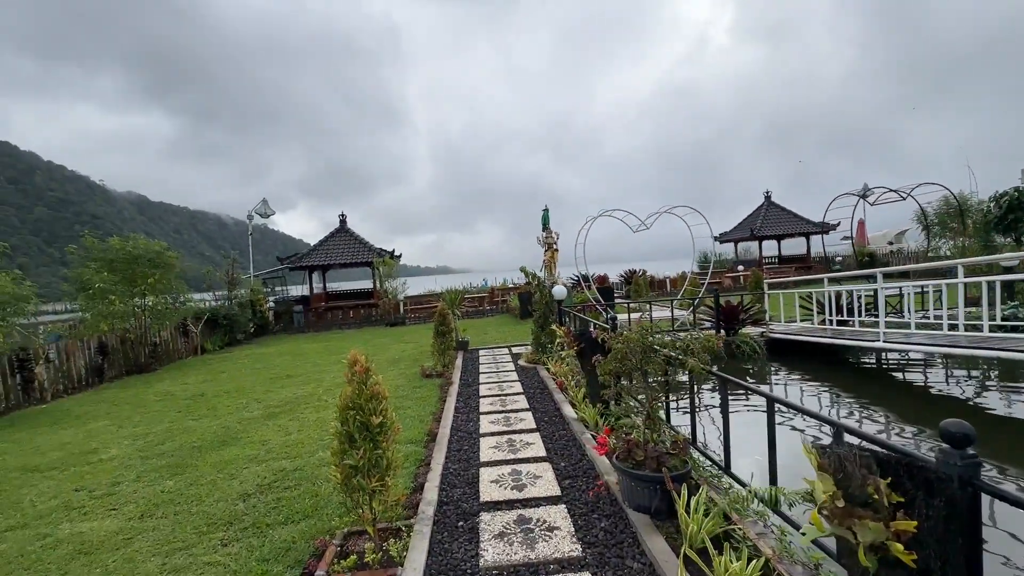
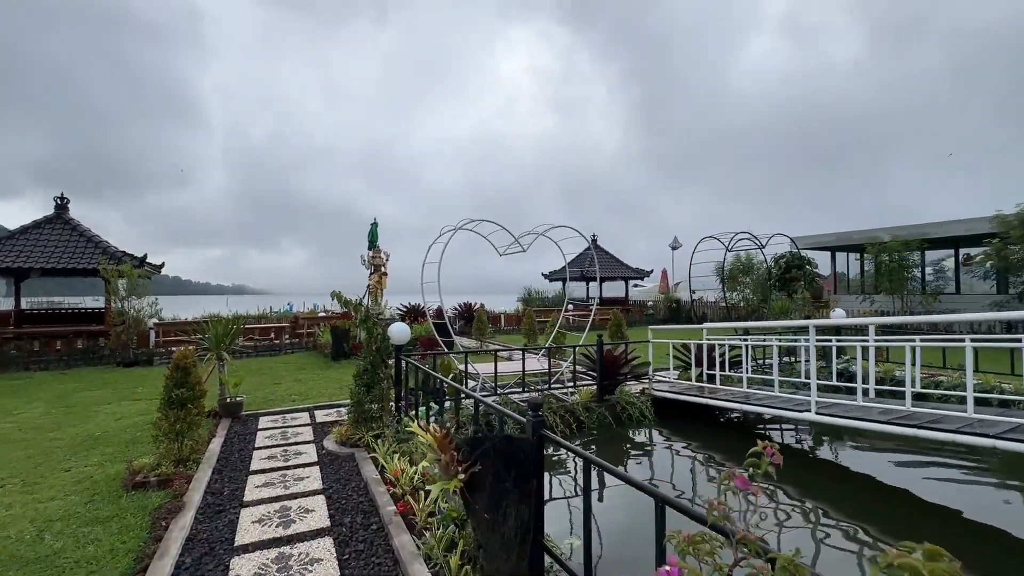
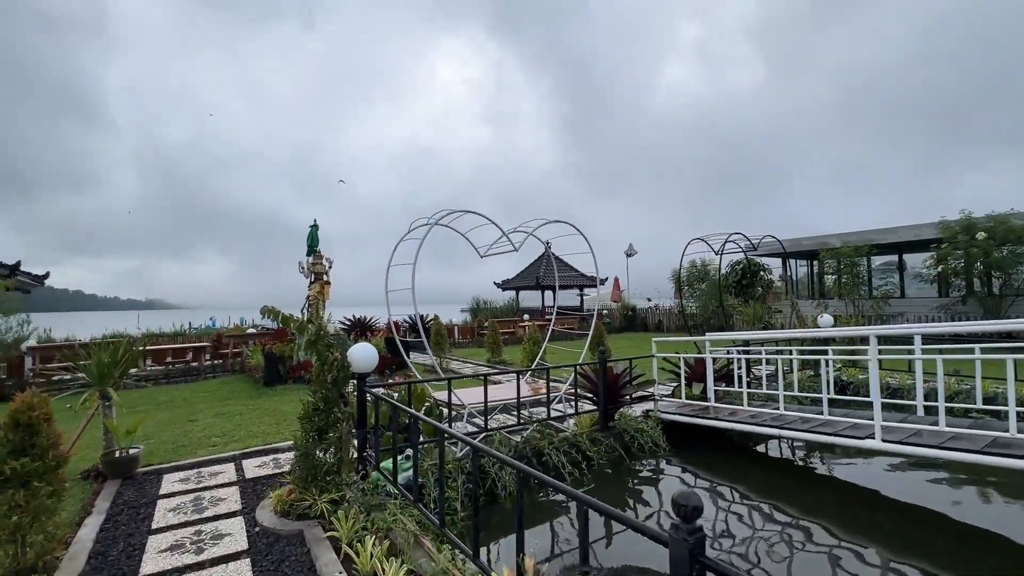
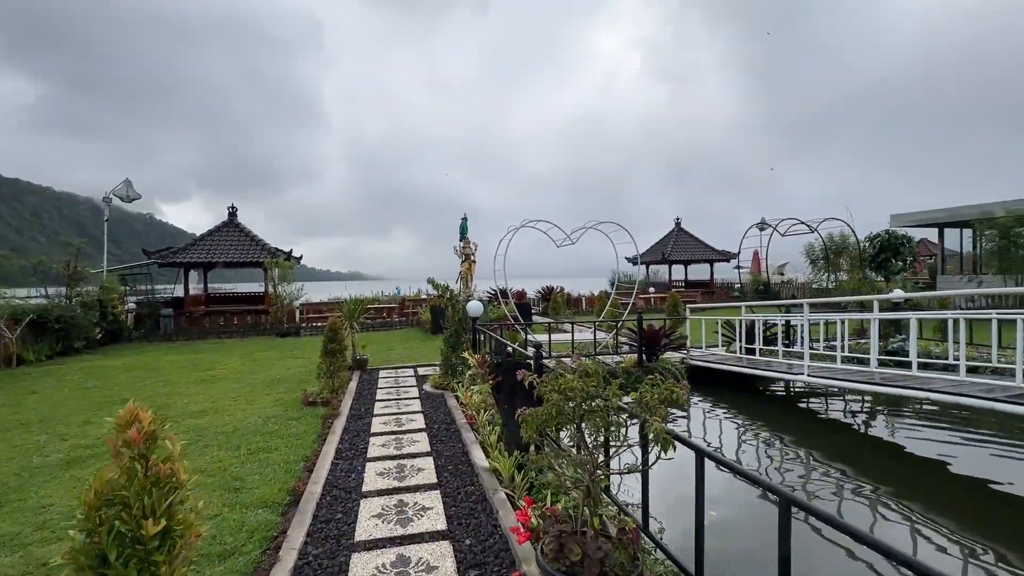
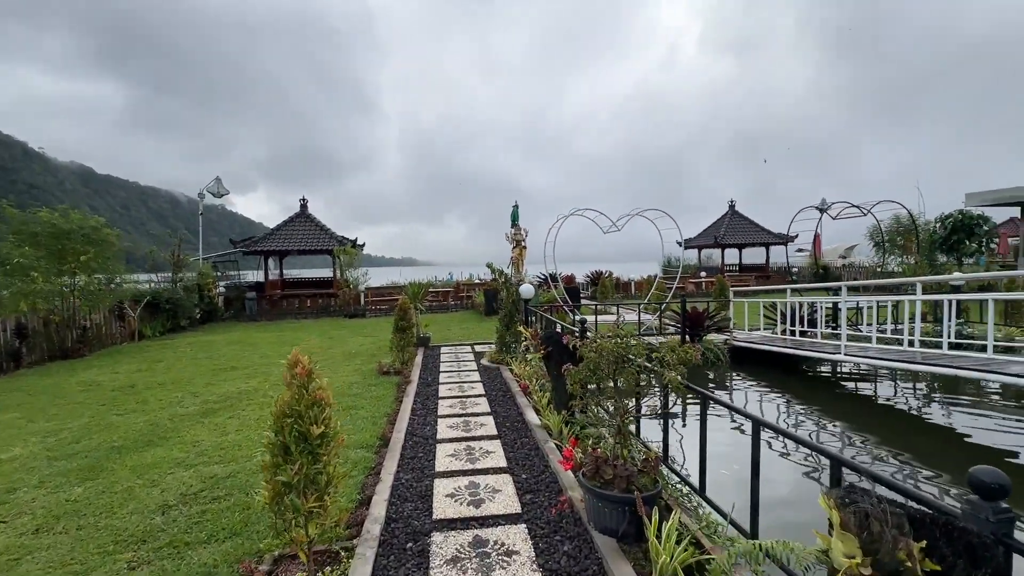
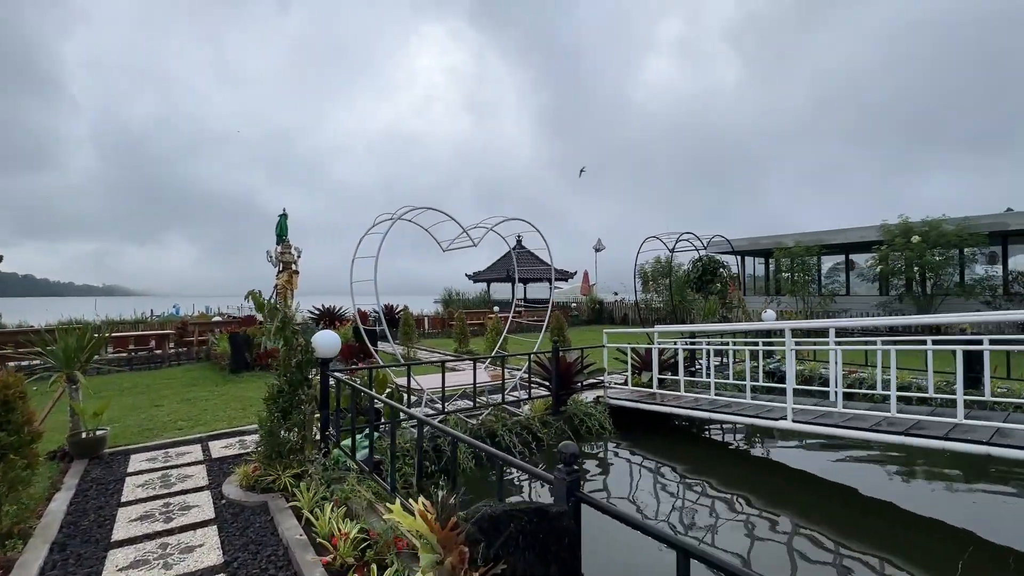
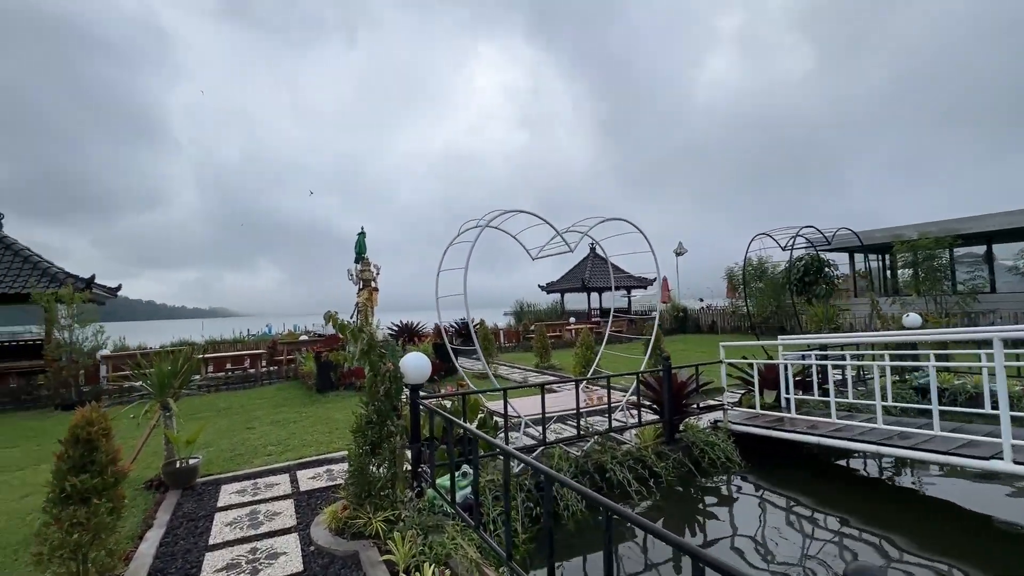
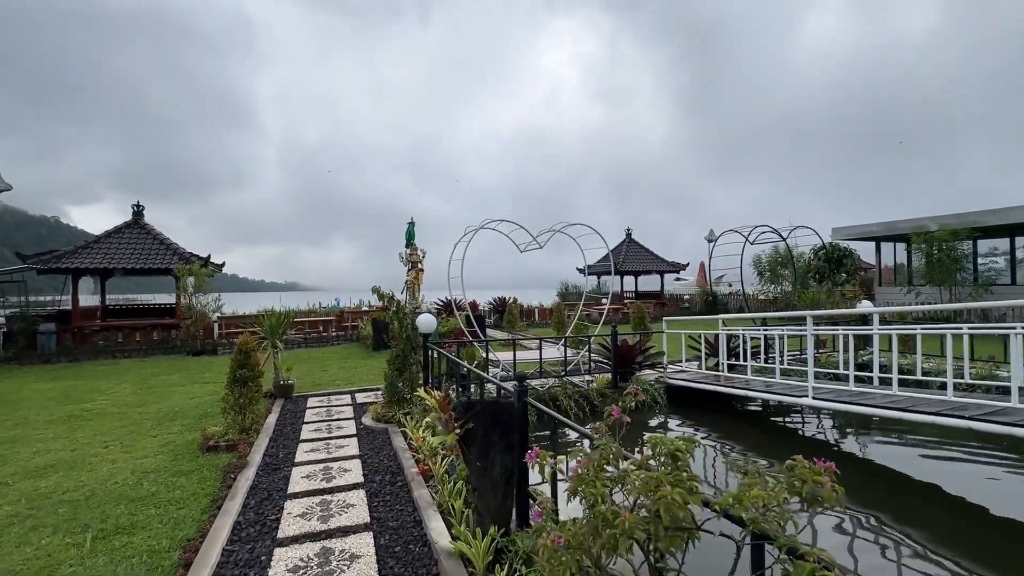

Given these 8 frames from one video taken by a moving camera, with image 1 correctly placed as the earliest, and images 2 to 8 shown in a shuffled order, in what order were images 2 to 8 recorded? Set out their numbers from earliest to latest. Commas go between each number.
5, 4, 8, 2, 6, 3, 7
